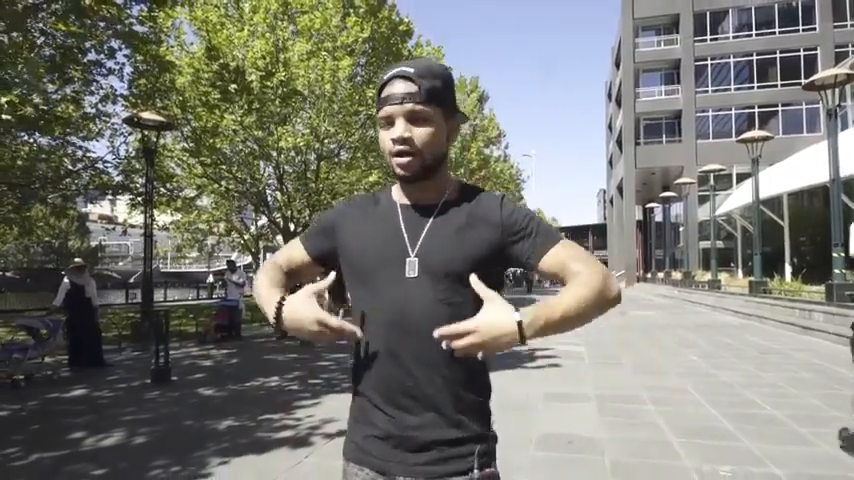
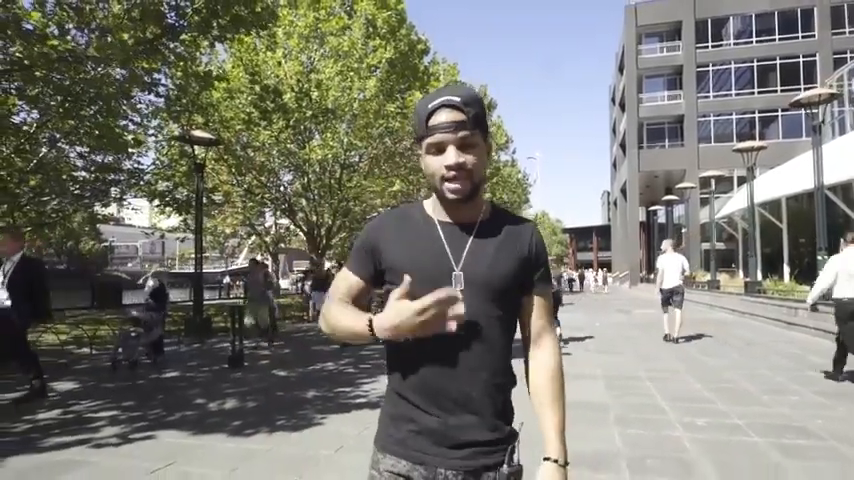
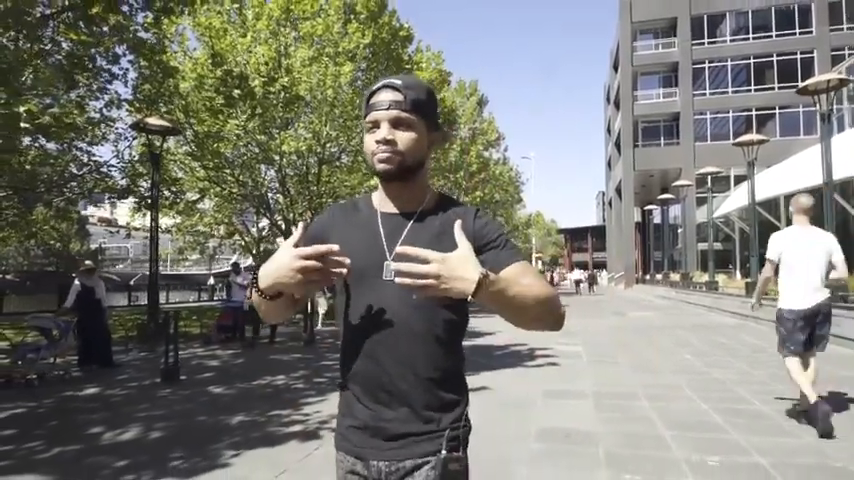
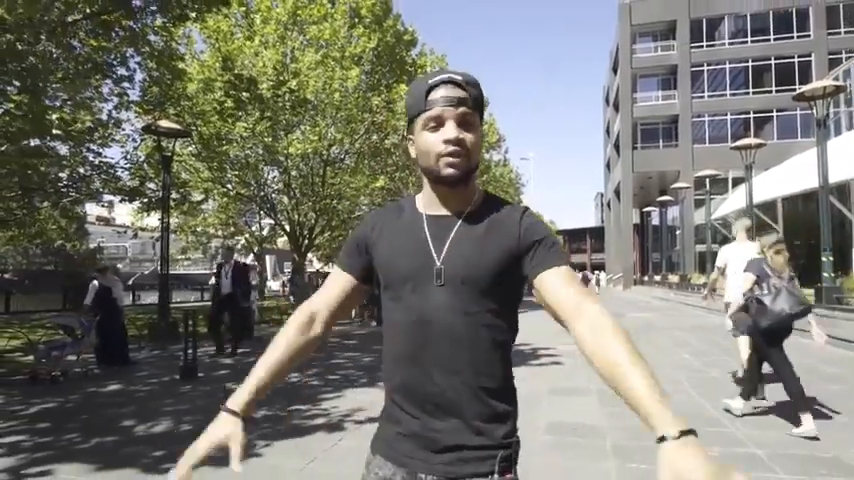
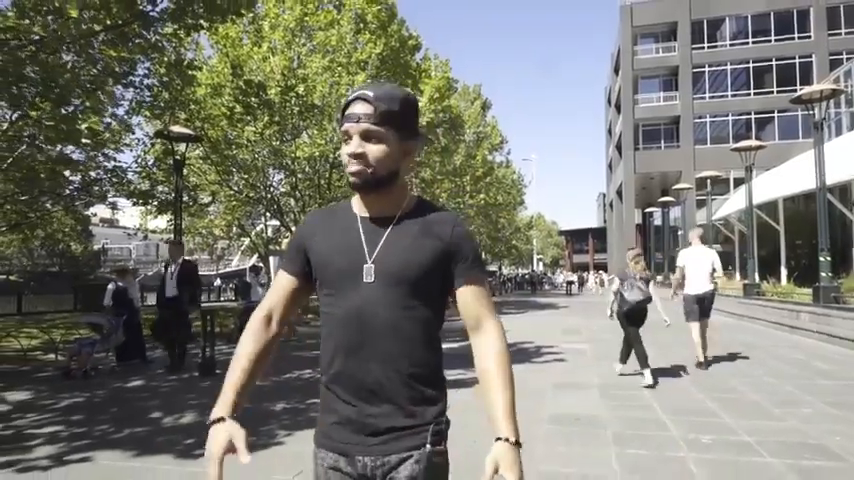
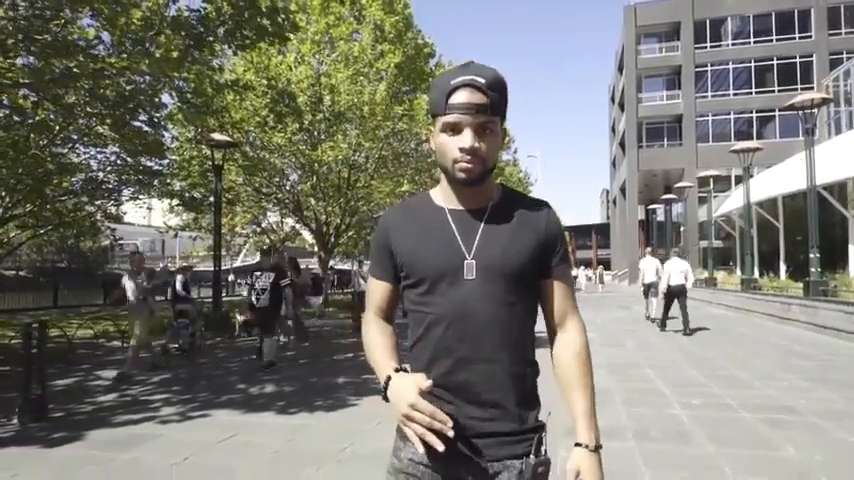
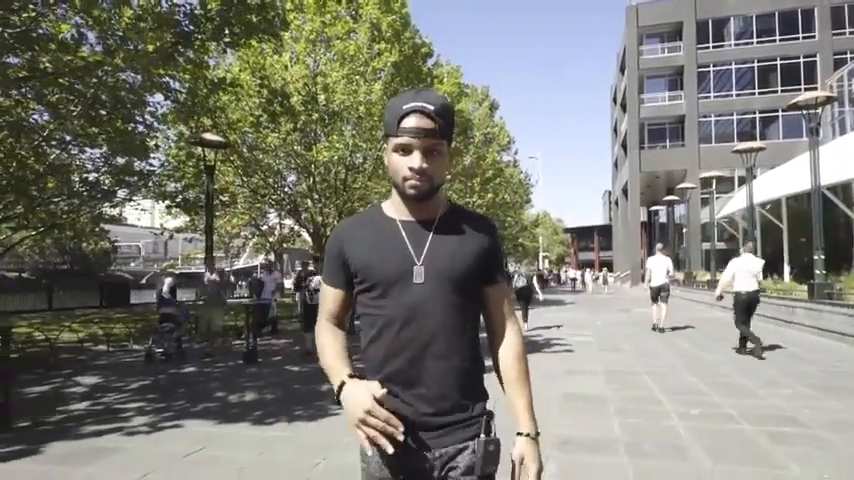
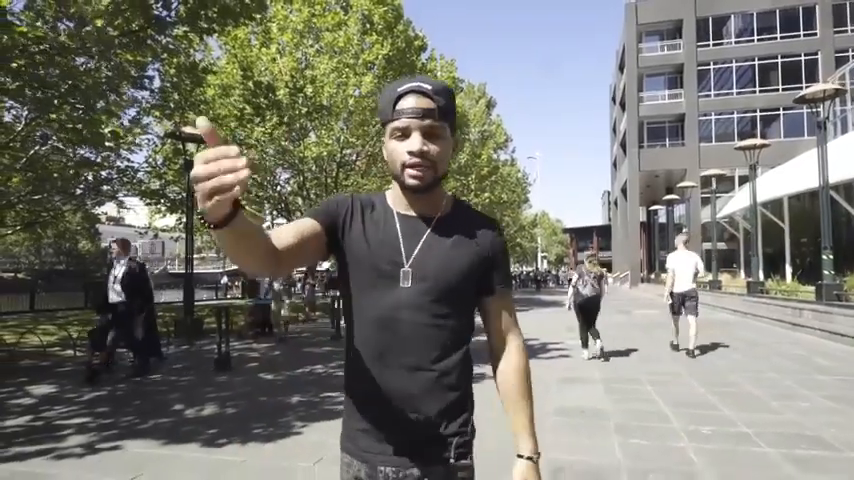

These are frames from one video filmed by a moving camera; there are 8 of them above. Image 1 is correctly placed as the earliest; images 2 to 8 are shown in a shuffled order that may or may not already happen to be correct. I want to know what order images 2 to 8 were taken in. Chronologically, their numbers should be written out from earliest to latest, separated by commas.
3, 4, 5, 8, 2, 7, 6
